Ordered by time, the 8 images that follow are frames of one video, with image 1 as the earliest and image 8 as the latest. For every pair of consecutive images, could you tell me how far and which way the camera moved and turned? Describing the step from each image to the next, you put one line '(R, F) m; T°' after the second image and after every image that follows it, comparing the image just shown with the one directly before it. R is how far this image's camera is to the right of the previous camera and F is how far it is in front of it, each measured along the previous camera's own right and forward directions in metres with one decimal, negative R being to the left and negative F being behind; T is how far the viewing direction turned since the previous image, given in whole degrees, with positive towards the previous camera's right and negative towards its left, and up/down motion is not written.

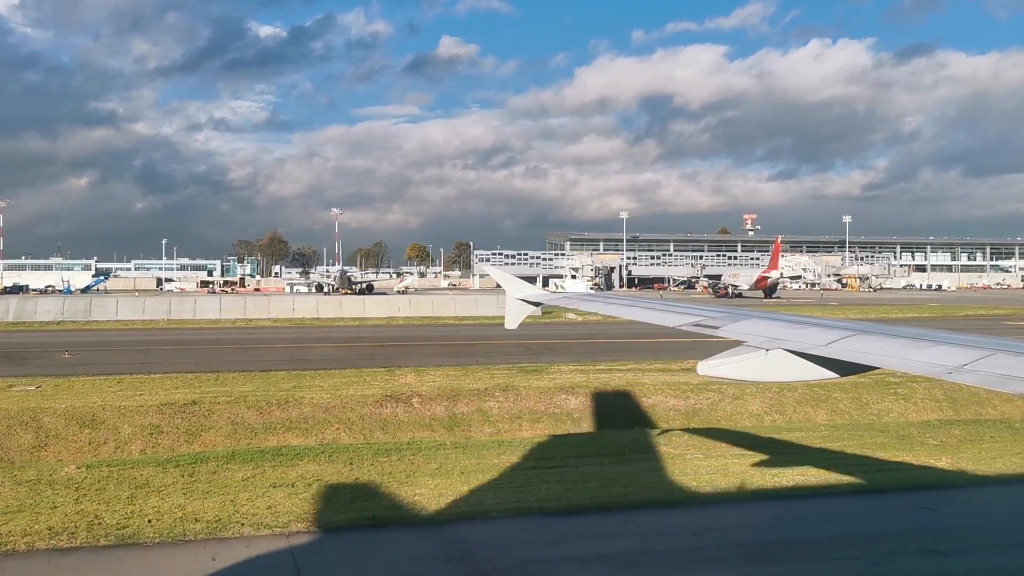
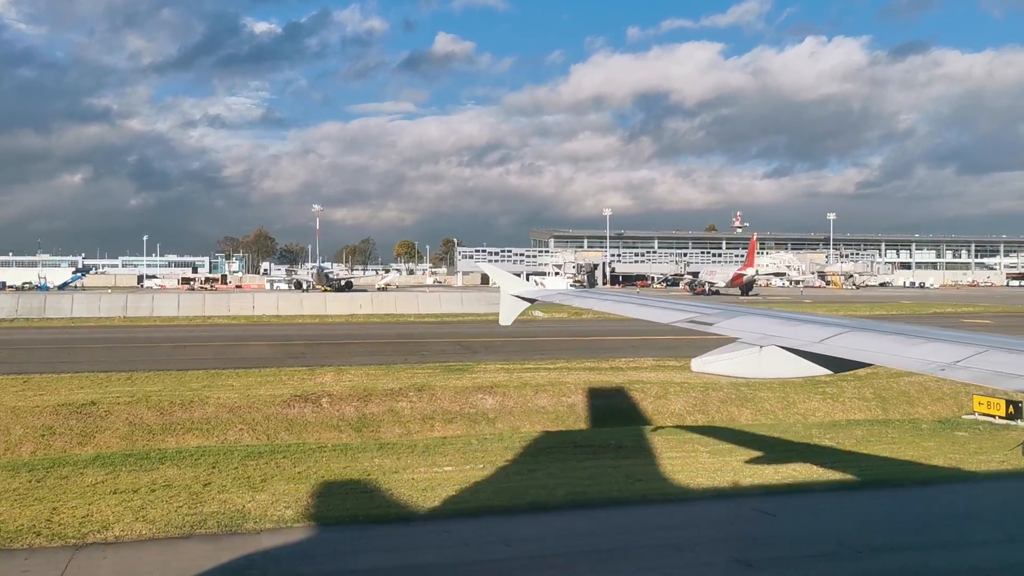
(-5.7, -4.0) m; 0°
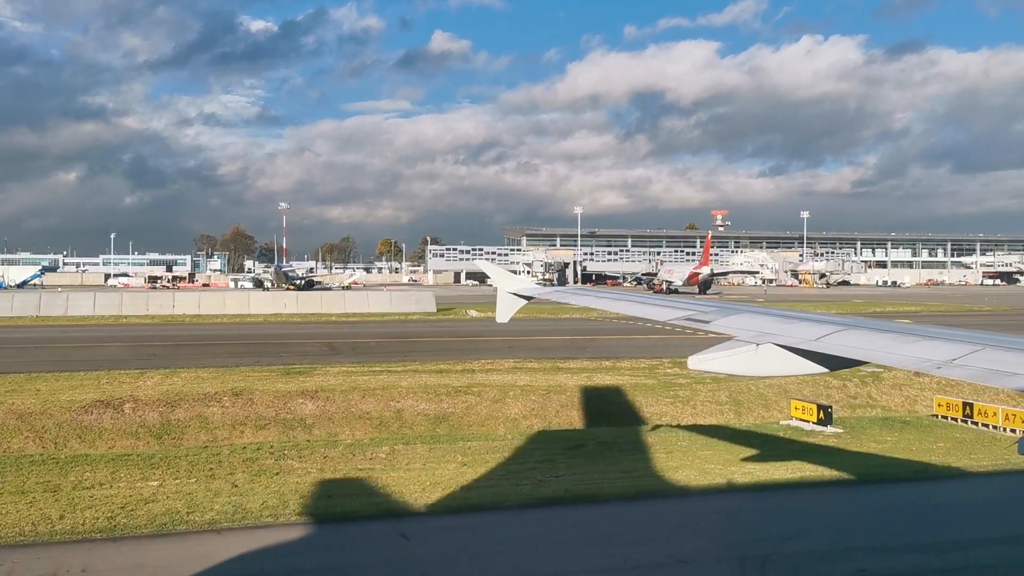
(+3.3, +0.7) m; 0°
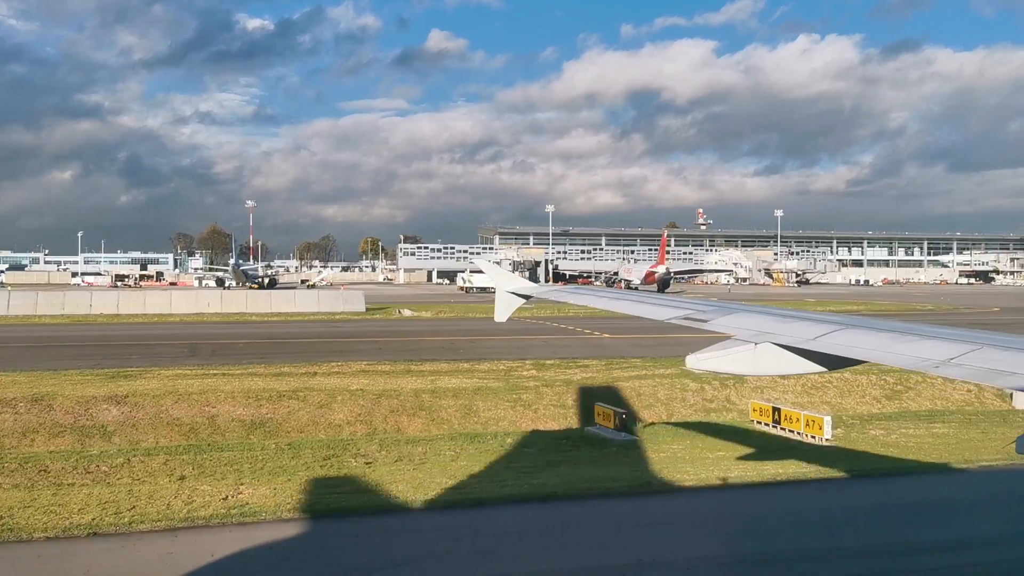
(+3.2, +0.7) m; 0°
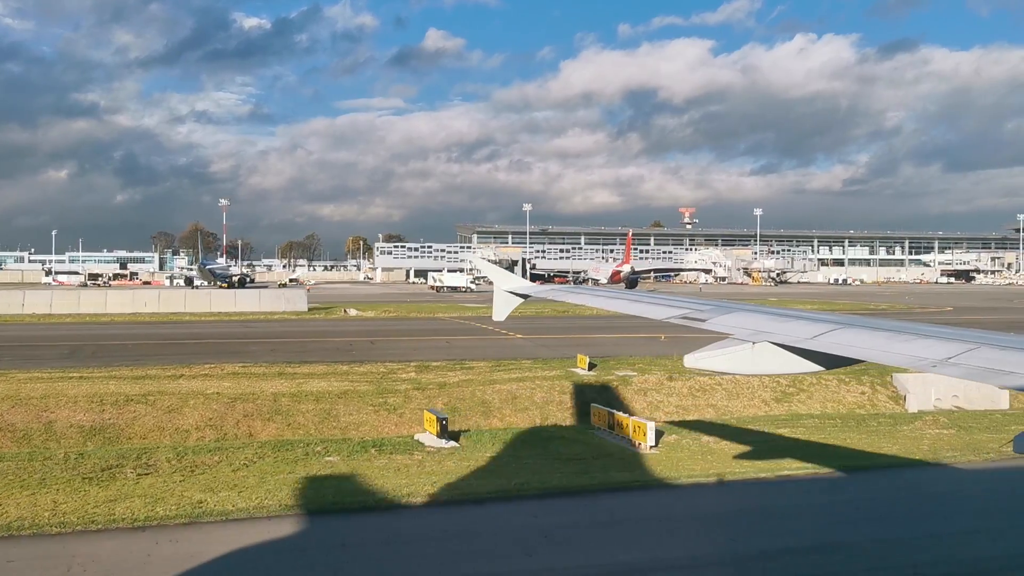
(+2.5, +0.5) m; 0°
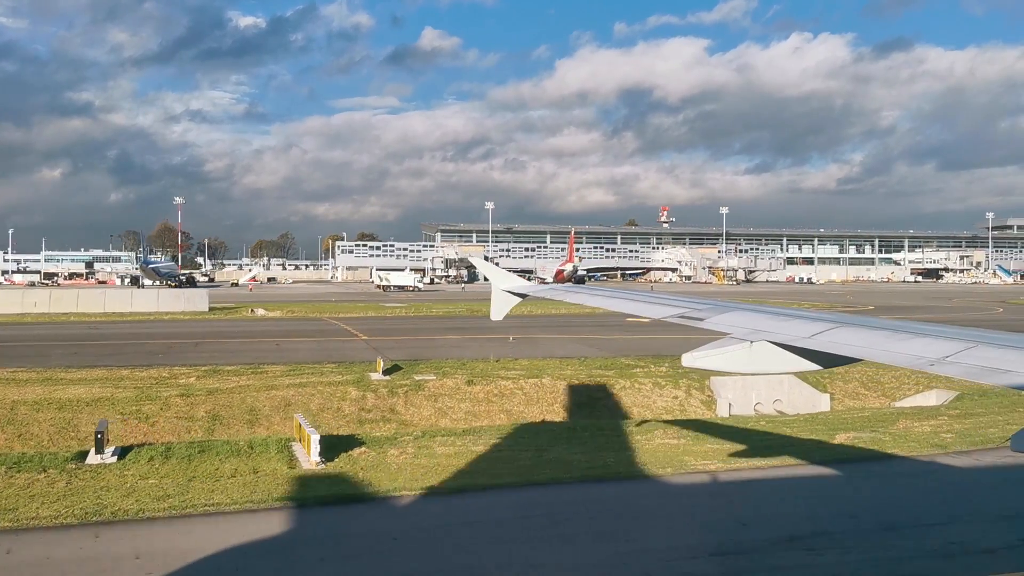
(+4.1, +0.9) m; 0°
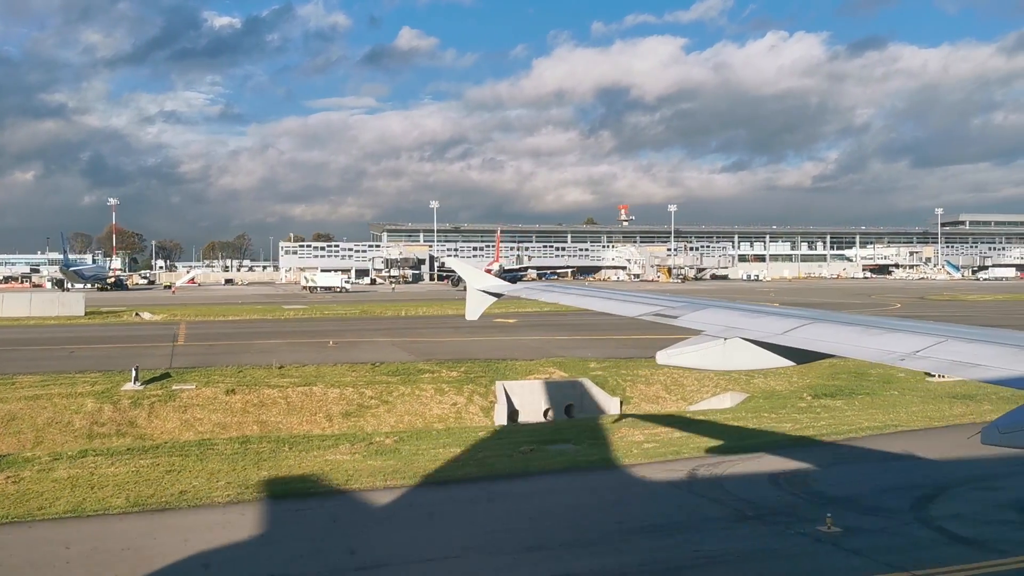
(+4.1, +0.8) m; +1°
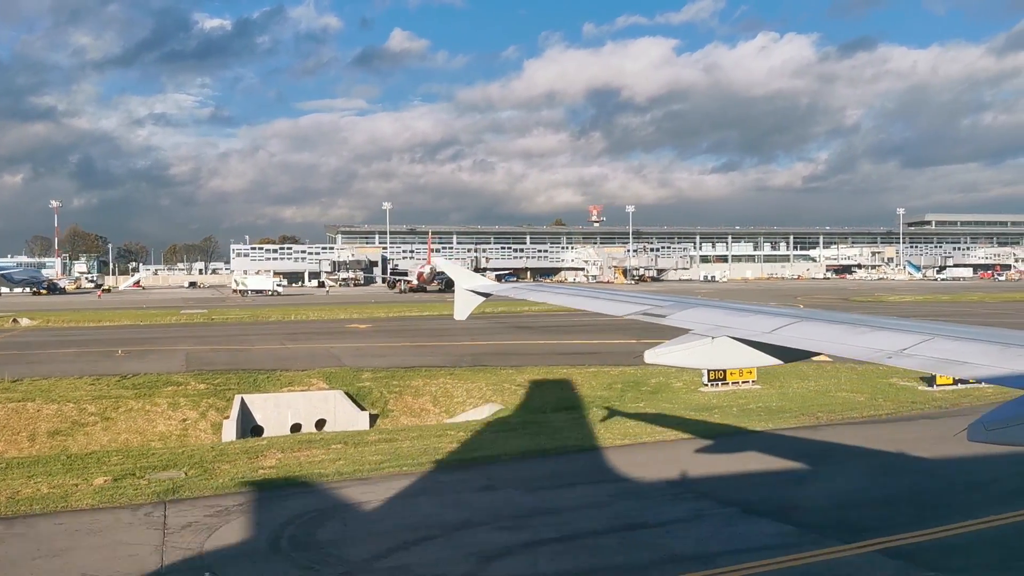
(+4.5, +1.0) m; +1°
